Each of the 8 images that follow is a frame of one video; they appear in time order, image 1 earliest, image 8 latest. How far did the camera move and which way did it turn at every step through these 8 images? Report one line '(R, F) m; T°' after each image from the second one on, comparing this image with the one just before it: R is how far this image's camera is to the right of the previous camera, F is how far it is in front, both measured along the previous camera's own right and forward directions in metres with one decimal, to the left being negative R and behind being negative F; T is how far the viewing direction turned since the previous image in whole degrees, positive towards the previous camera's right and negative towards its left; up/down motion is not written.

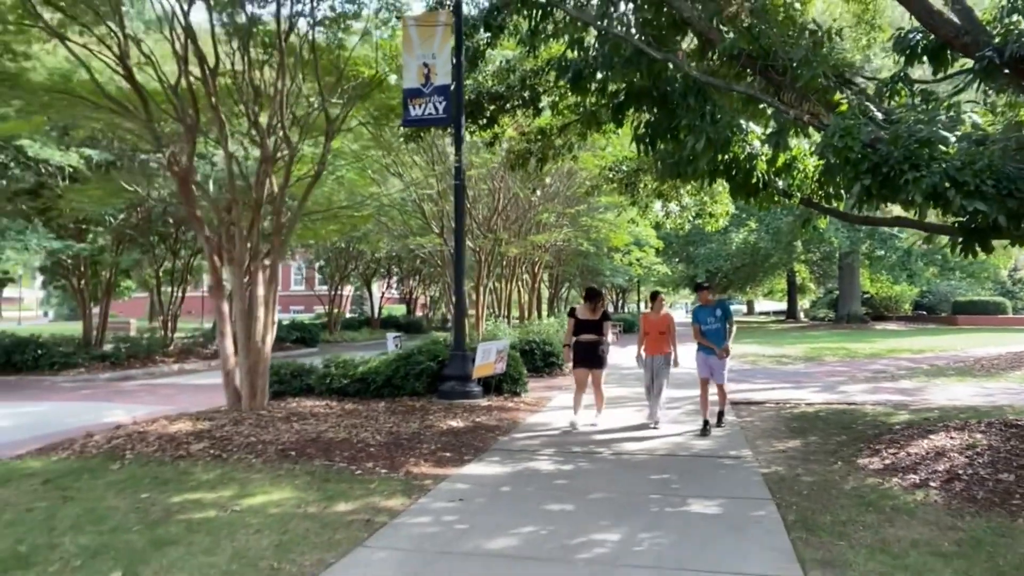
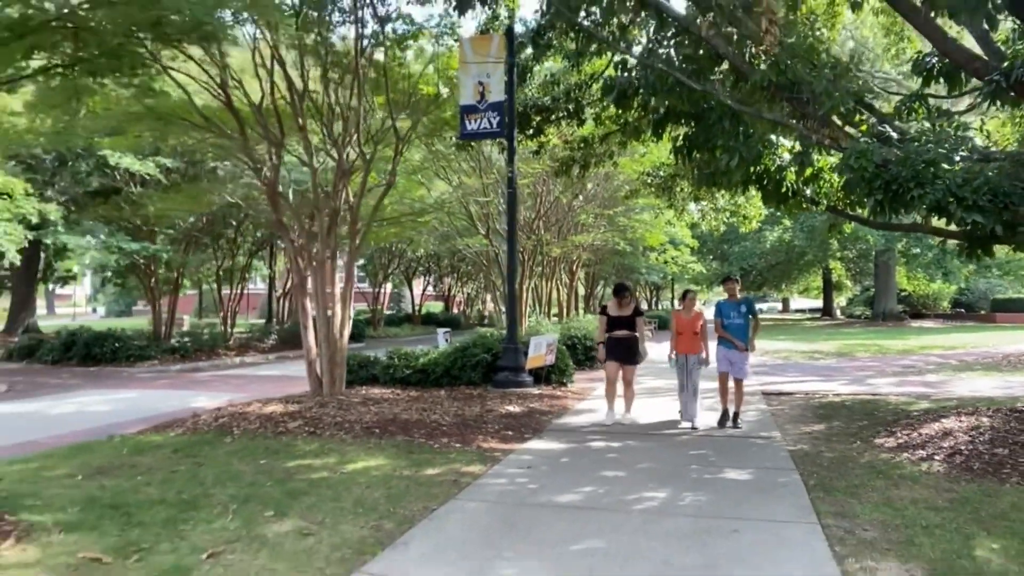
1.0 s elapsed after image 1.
(-0.3, -1.0) m; -2°
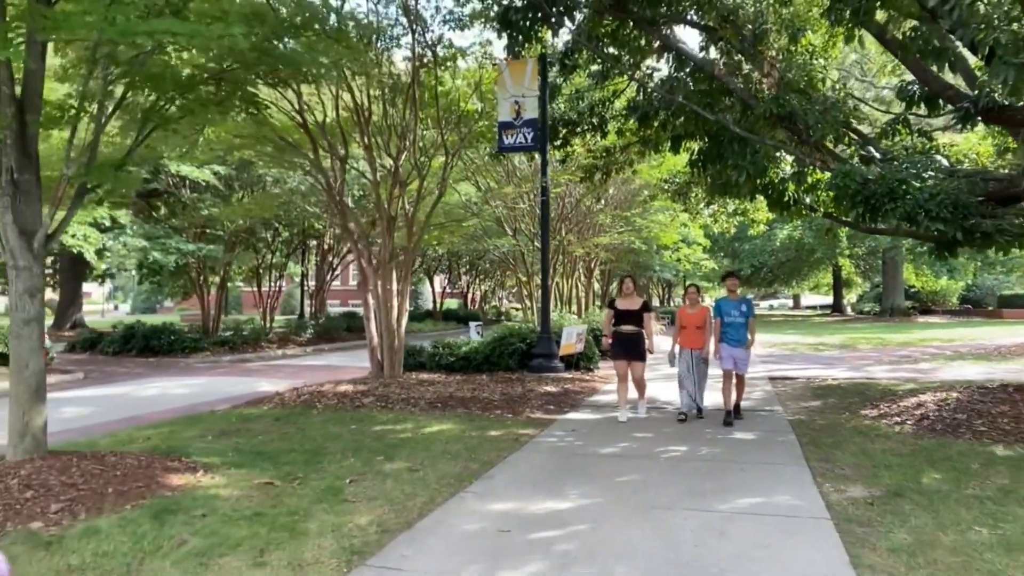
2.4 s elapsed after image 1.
(-0.4, -1.5) m; -1°
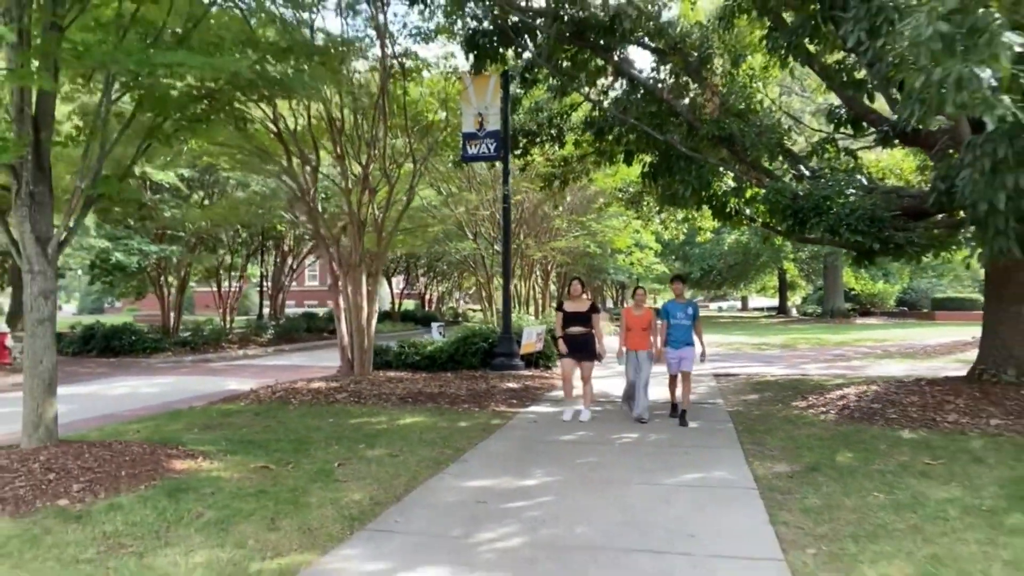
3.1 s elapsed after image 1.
(-0.2, -0.8) m; +4°
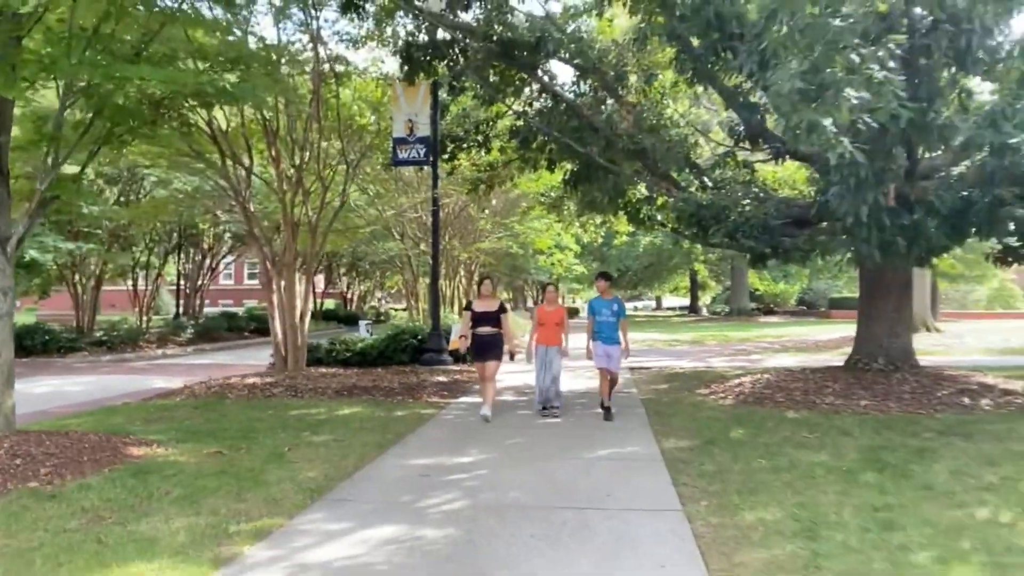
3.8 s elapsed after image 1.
(-0.2, -0.8) m; +6°
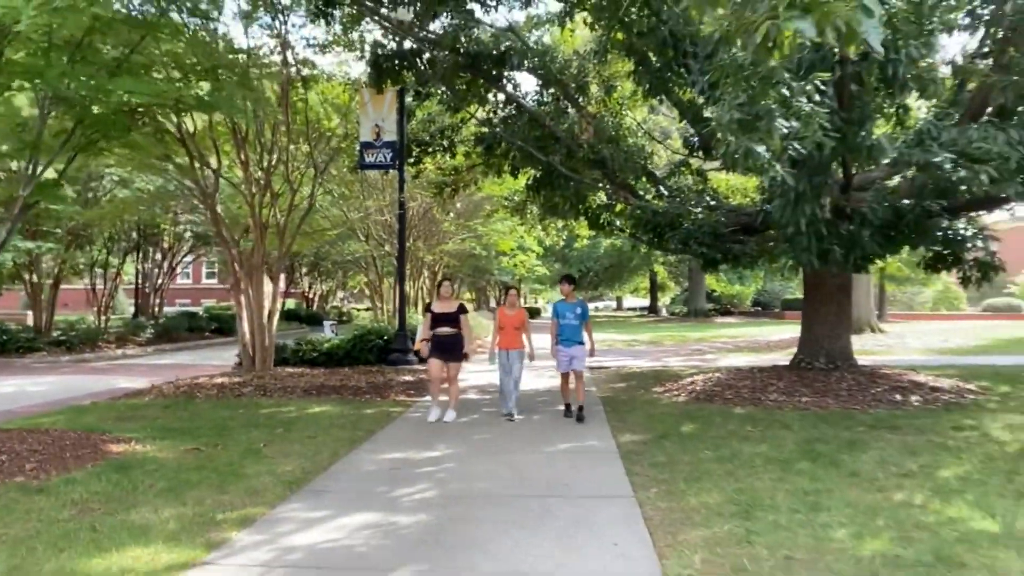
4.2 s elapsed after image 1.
(0.0, -0.4) m; +3°
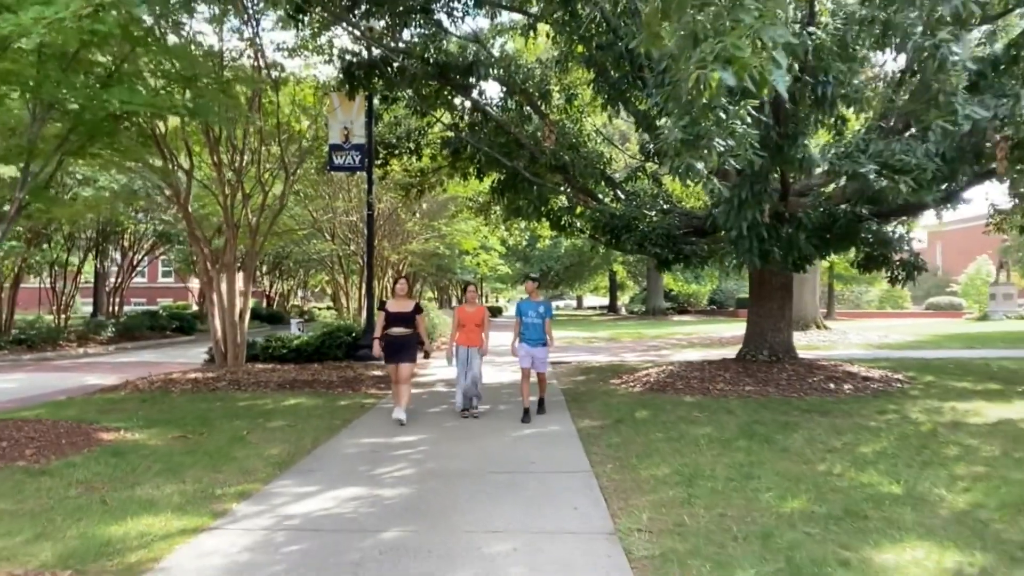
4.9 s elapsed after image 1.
(-0.1, -0.6) m; +3°
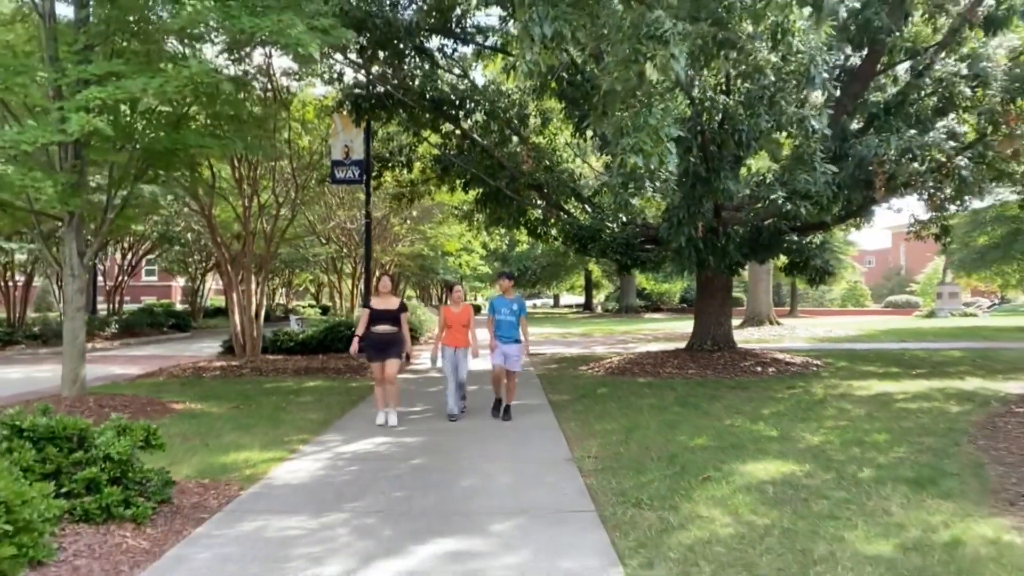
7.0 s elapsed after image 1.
(-0.1, -2.1) m; +2°
